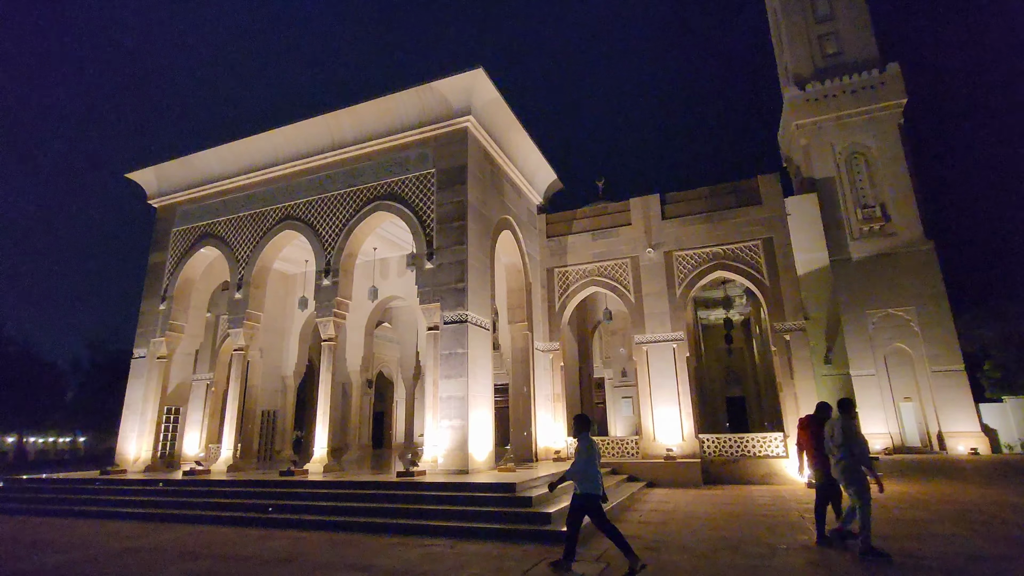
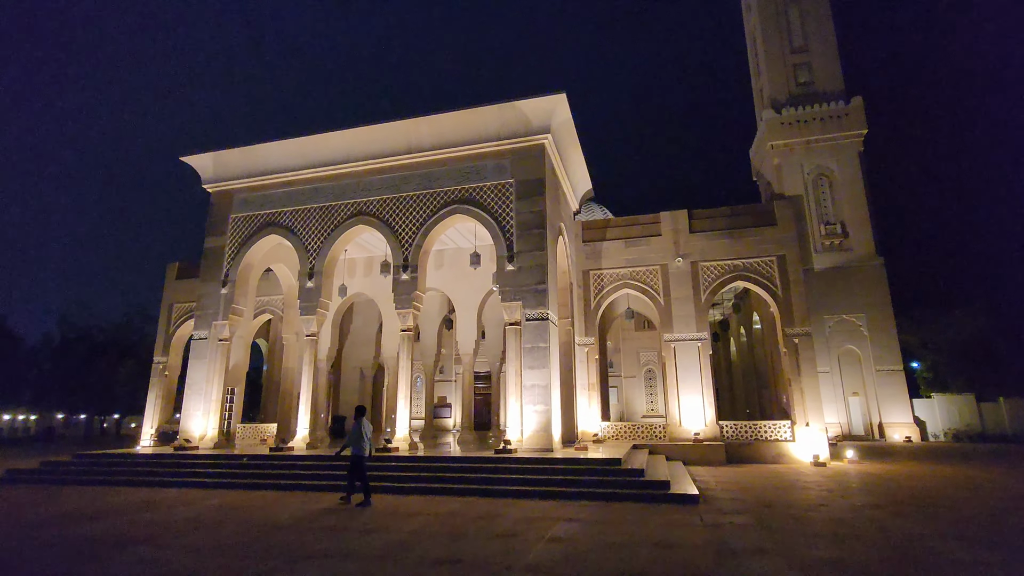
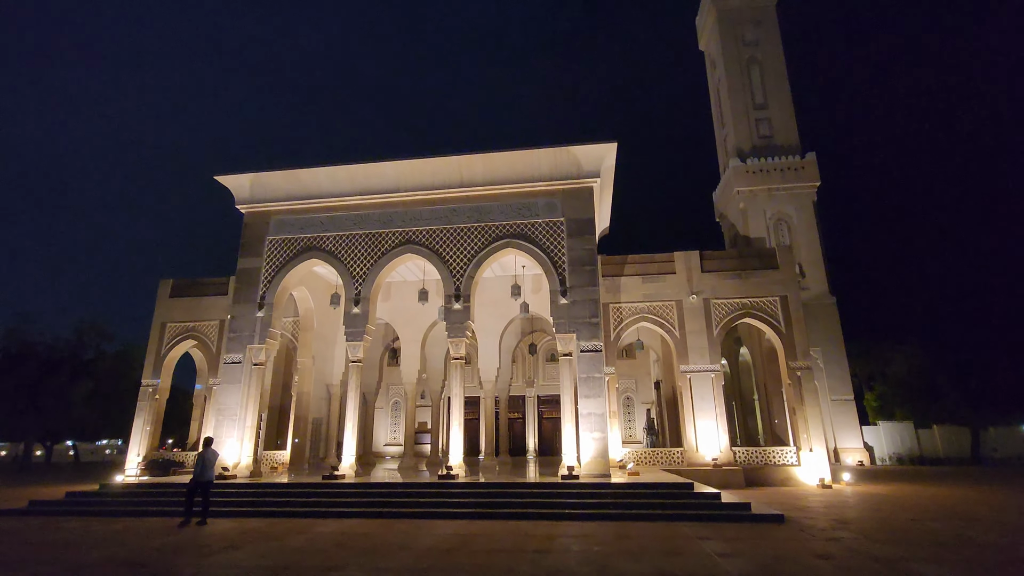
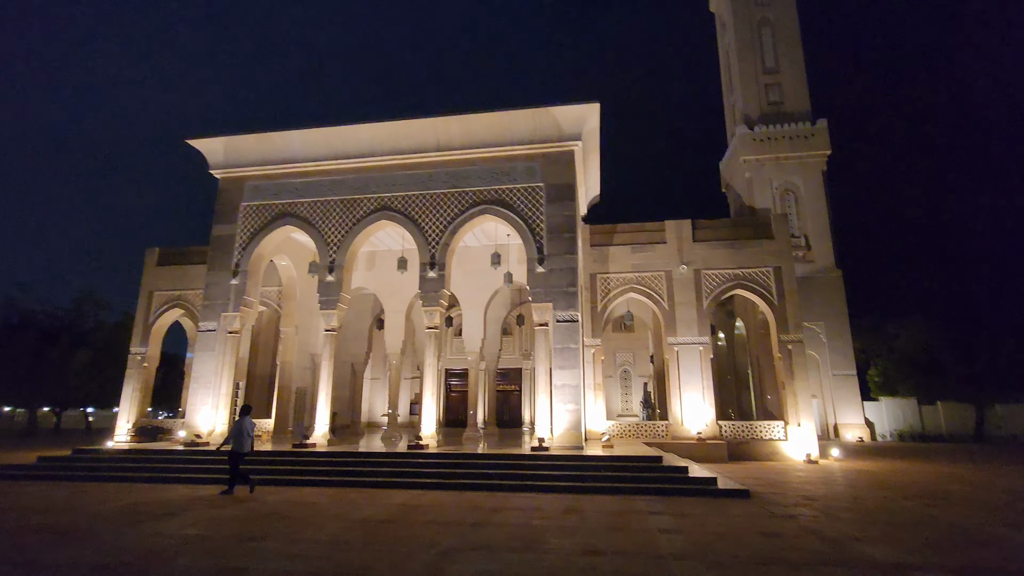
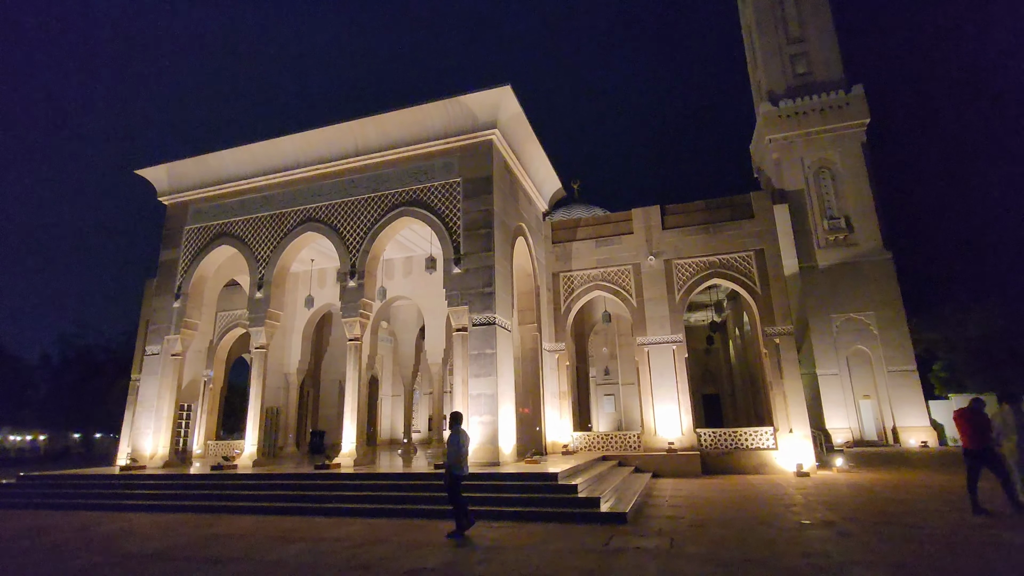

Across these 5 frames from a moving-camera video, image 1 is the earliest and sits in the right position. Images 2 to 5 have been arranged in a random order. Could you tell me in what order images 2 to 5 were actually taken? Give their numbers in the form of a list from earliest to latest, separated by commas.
5, 2, 4, 3
